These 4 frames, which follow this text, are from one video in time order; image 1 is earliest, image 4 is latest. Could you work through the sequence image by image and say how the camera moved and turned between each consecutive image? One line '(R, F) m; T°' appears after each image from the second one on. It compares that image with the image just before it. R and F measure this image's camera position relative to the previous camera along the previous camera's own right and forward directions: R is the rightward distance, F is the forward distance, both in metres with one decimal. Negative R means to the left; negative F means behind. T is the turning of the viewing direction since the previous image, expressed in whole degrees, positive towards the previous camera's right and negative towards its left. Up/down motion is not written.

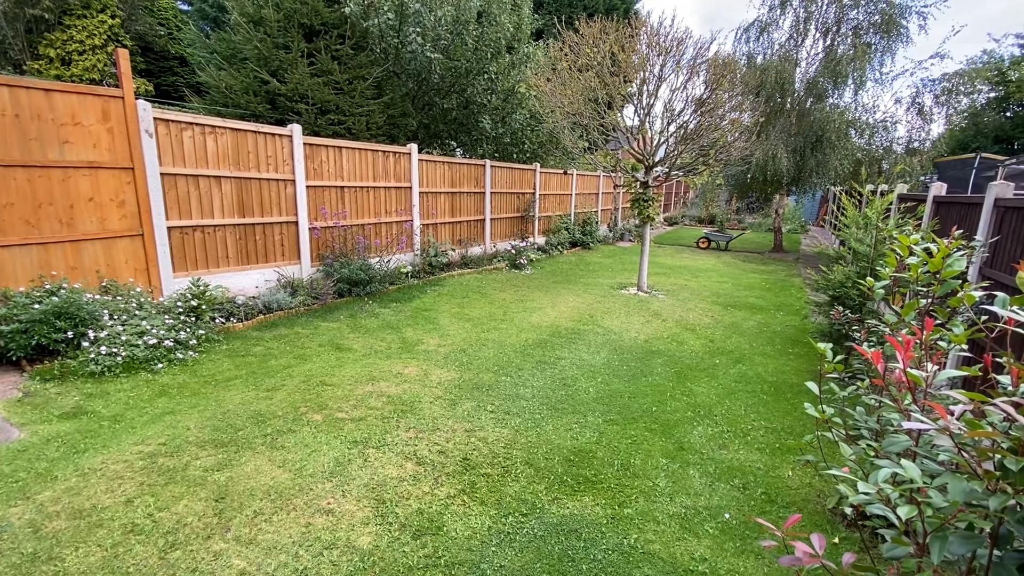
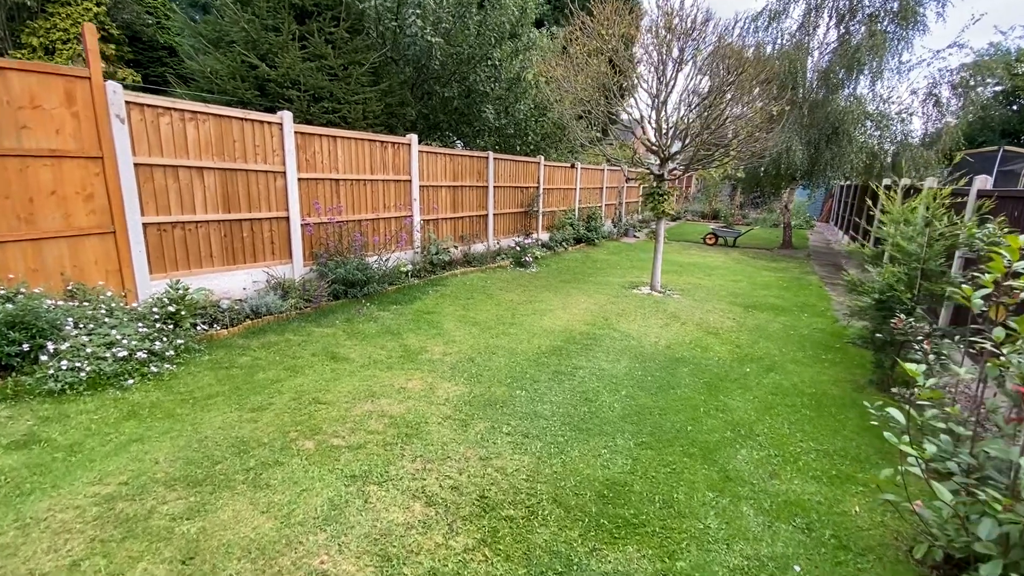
(-0.1, +0.4) m; 0°
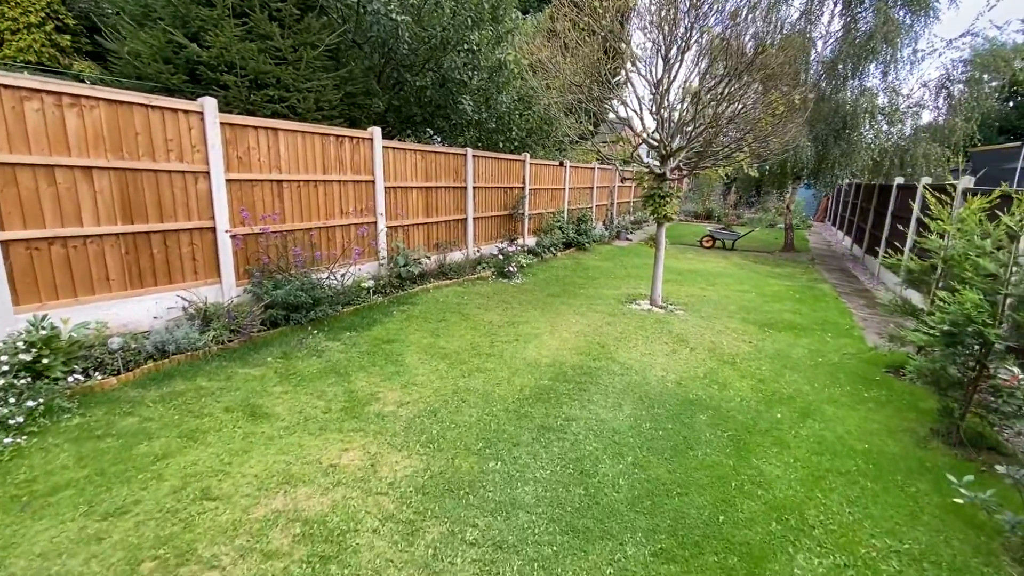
(+0.1, +0.9) m; +1°
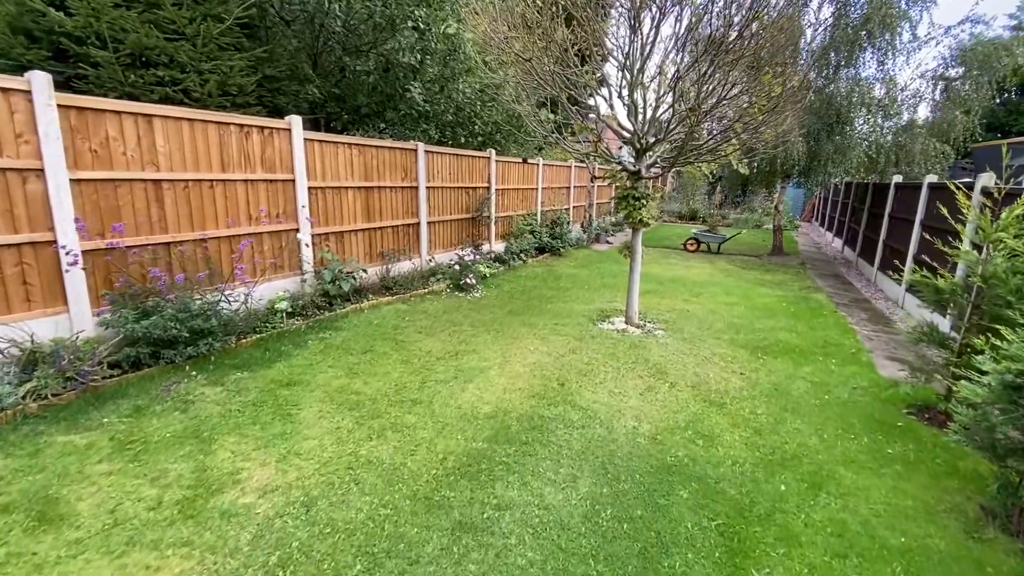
(+0.4, +0.9) m; +1°
